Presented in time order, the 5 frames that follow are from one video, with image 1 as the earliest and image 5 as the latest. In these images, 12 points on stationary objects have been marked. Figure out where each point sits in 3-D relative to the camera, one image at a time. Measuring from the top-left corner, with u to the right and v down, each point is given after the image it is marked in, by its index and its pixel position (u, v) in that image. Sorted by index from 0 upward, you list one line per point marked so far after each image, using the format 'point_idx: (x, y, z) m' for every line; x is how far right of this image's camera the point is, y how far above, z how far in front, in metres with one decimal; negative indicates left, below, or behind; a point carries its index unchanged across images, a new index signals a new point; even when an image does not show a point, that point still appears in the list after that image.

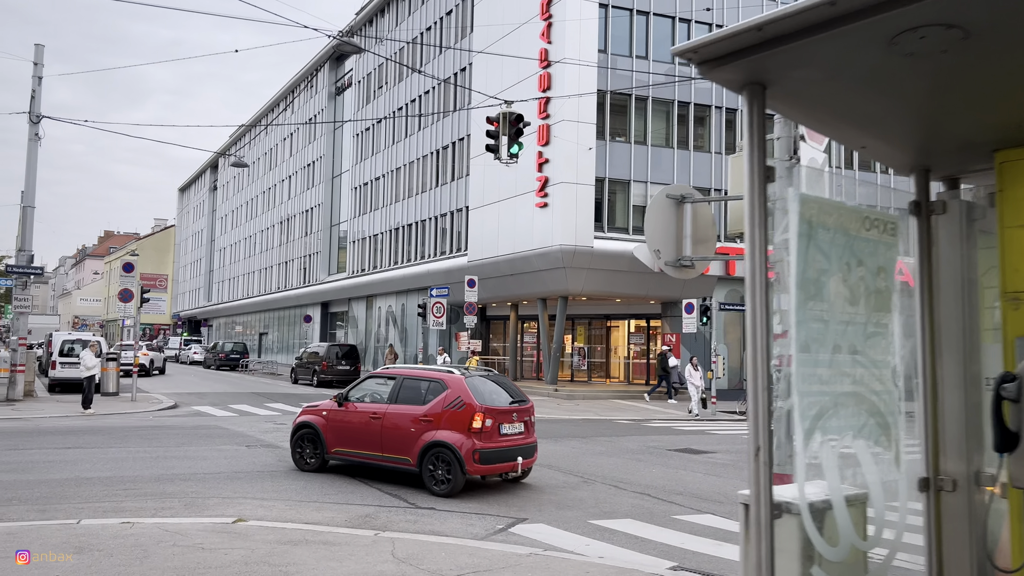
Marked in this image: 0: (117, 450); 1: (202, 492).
0: (-5.8, -2.4, +12.0) m
1: (-3.5, -2.3, +9.2) m
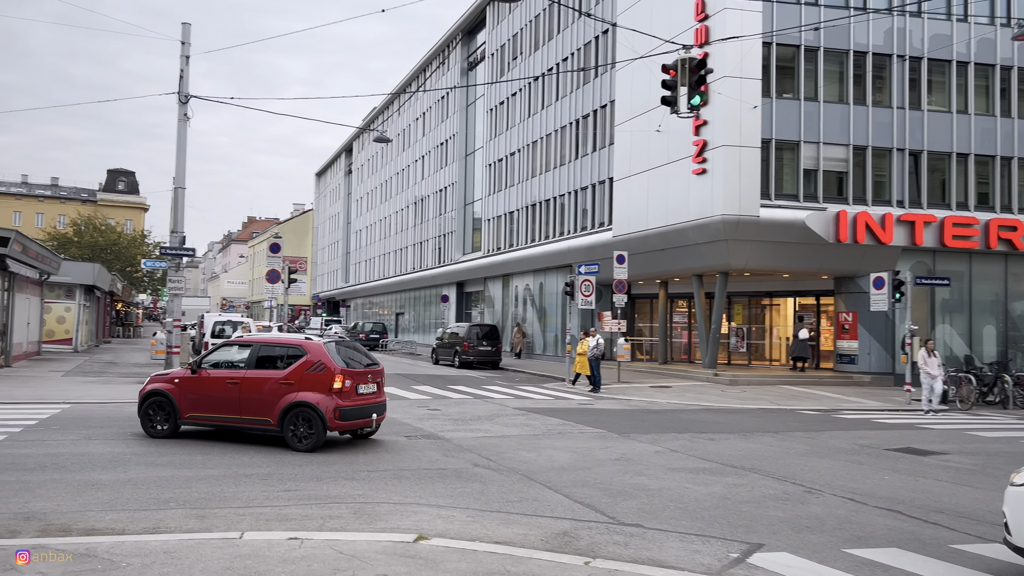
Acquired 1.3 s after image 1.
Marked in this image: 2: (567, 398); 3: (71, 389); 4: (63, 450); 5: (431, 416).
0: (-3.3, -2.1, +11.2) m
1: (-1.4, -2.0, +8.0) m
2: (+1.3, -2.5, +18.7) m
3: (-10.0, -2.3, +18.5) m
4: (-5.4, -2.0, +9.8) m
5: (-1.5, -2.3, +14.7) m
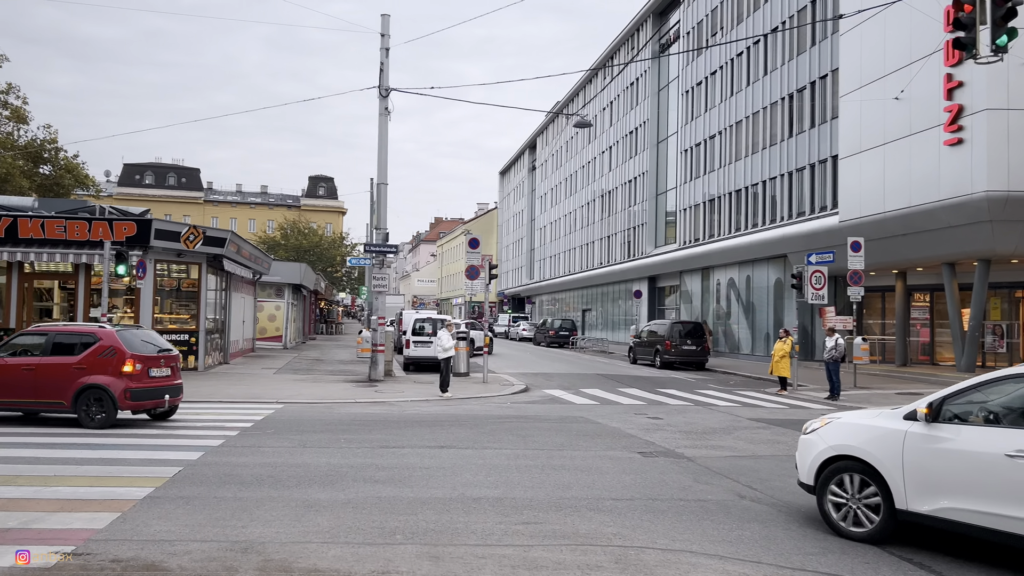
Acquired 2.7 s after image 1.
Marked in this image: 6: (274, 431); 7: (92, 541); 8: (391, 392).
0: (-0.2, -2.0, +10.0) m
1: (+0.9, -2.0, +6.5) m
2: (+5.8, -2.4, +16.4) m
3: (-5.2, -2.2, +18.6) m
4: (-2.6, -1.9, +9.1) m
5: (+2.3, -2.2, +13.1) m
6: (-3.4, -2.0, +11.6) m
7: (-3.1, -1.9, +6.1) m
8: (-2.6, -2.3, +17.8) m
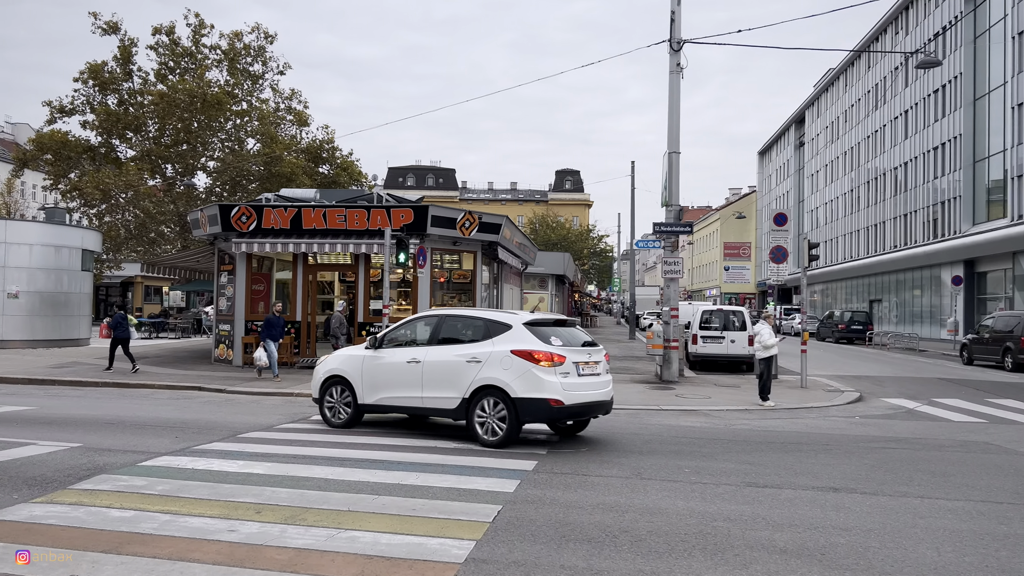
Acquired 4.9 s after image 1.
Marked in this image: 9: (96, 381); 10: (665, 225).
0: (+3.4, -1.8, +6.8) m
1: (+3.5, -1.8, +3.2) m
2: (+11.1, -2.0, +11.2) m
3: (+1.1, -2.0, +16.5) m
4: (+0.9, -1.7, +6.7) m
5: (+6.7, -1.9, +9.1) m
6: (+0.9, -1.8, +9.2) m
7: (-0.5, -1.7, +3.9) m
8: (+3.4, -2.0, +15.0) m
9: (-8.2, -1.8, +16.1) m
10: (+3.2, +1.3, +17.3) m
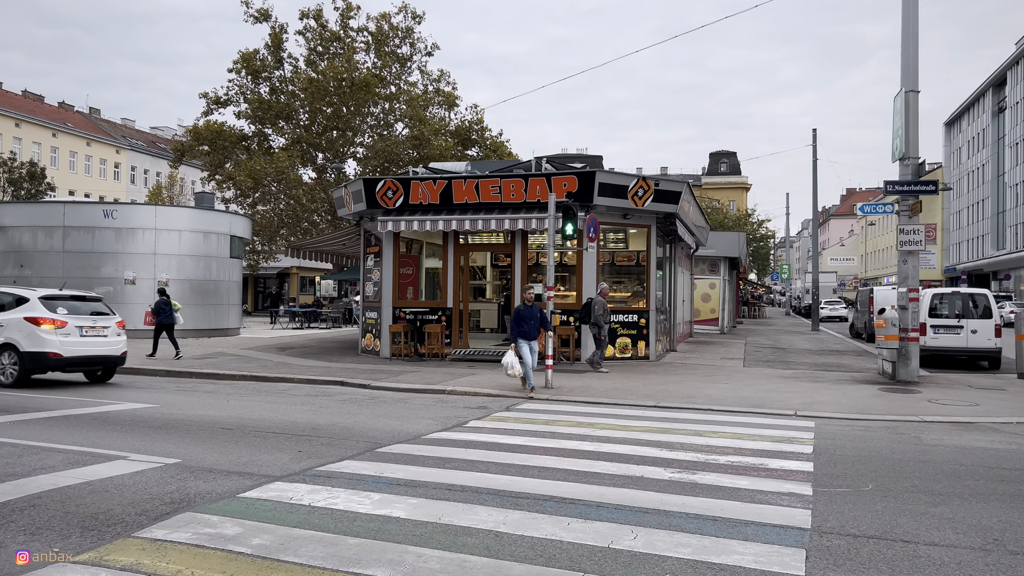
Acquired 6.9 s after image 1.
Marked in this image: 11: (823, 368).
0: (+4.9, -1.5, +3.4) m
1: (+4.3, -1.5, -0.2) m
2: (+13.1, -1.6, +6.3) m
3: (+4.3, -1.6, +13.3) m
4: (+2.3, -1.5, +3.7) m
5: (+8.5, -1.6, +5.0) m
6: (+2.8, -1.5, +6.2) m
7: (+0.5, -1.5, +1.2) m
8: (+6.2, -1.6, +11.4) m
9: (-5.0, -1.5, +14.6) m
10: (+6.5, +1.7, +13.7) m
11: (+6.3, -1.6, +16.4) m
